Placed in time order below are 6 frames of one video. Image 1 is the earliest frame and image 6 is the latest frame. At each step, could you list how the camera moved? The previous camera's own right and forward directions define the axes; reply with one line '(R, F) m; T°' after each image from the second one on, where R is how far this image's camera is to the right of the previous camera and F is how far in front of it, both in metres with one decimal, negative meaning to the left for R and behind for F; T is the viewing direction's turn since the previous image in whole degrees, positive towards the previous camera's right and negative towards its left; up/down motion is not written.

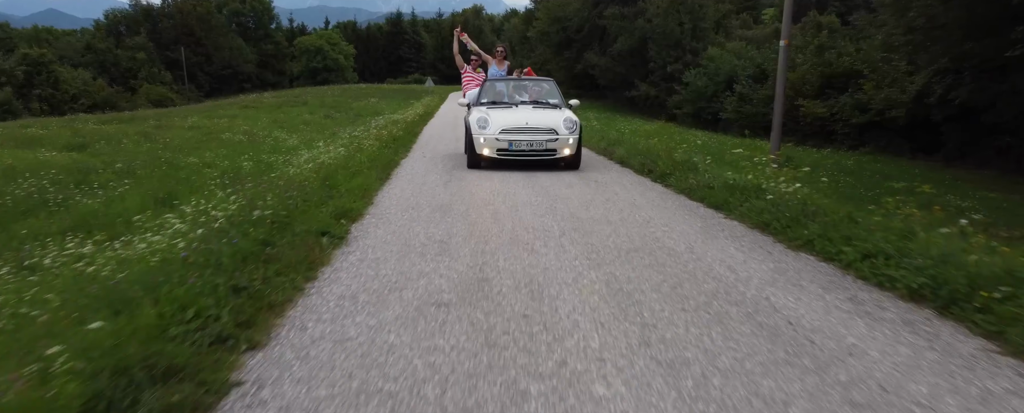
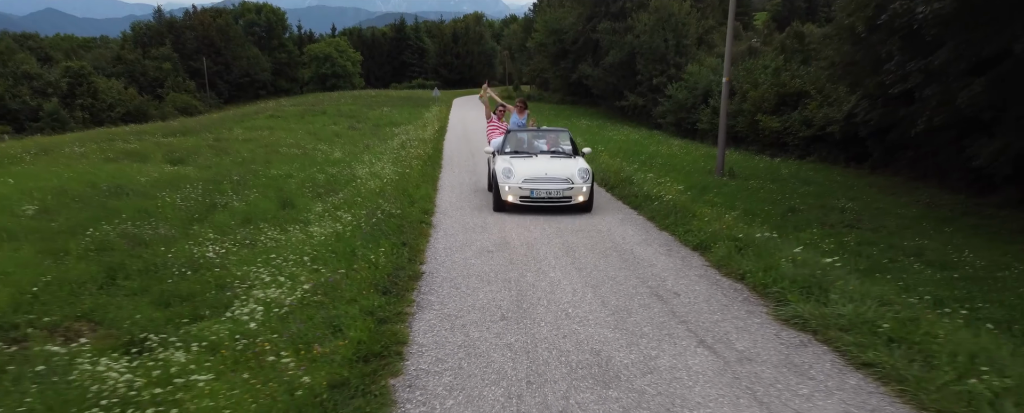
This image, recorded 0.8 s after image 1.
(-0.1, -4.0) m; 0°
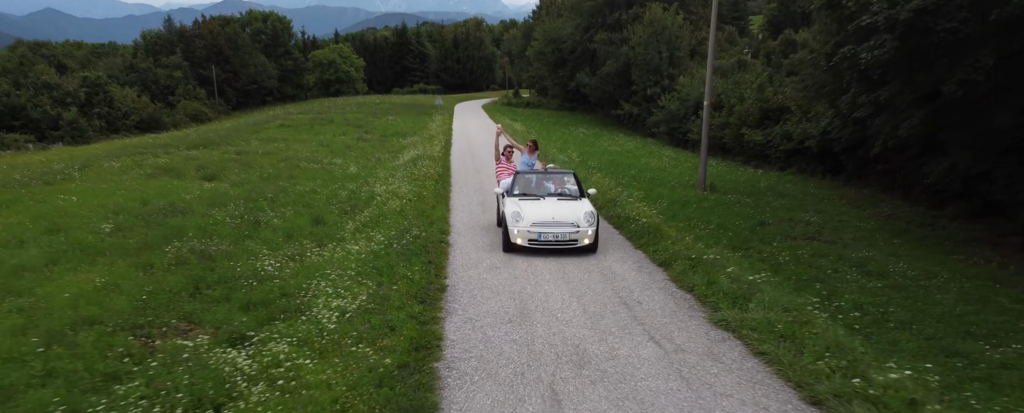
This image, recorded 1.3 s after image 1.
(-0.1, -1.8) m; 0°
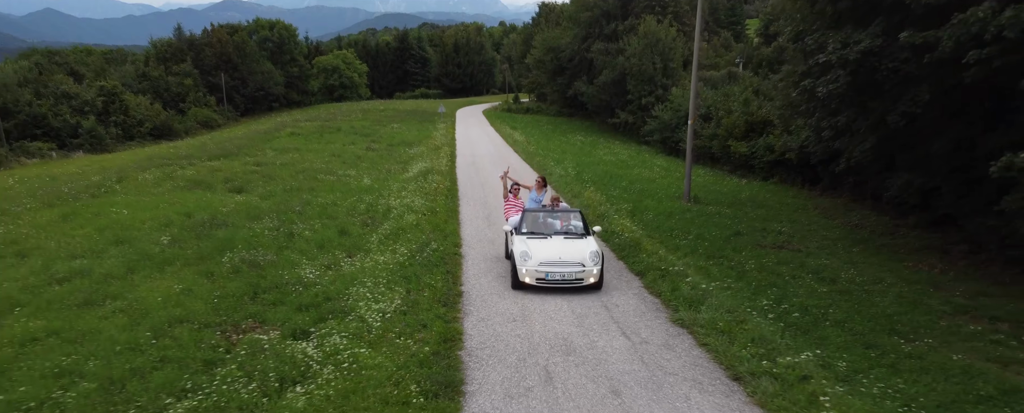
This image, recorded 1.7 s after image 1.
(-0.1, -1.9) m; 0°
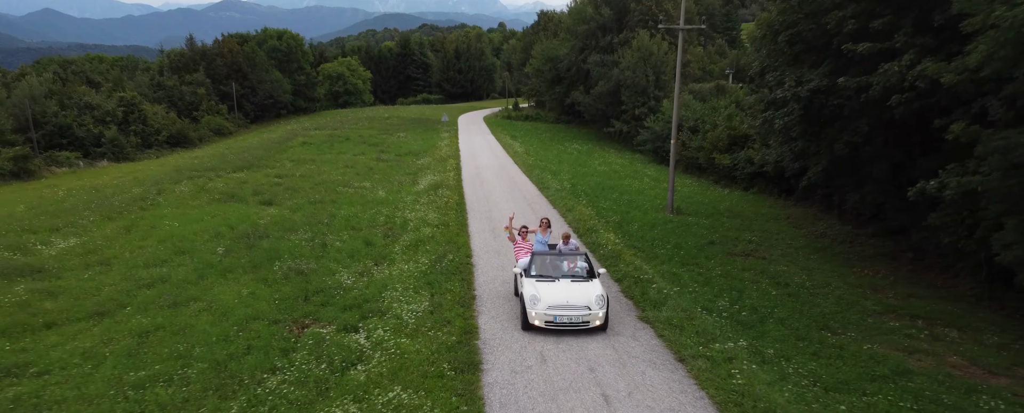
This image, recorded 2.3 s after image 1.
(-0.1, -2.5) m; 0°
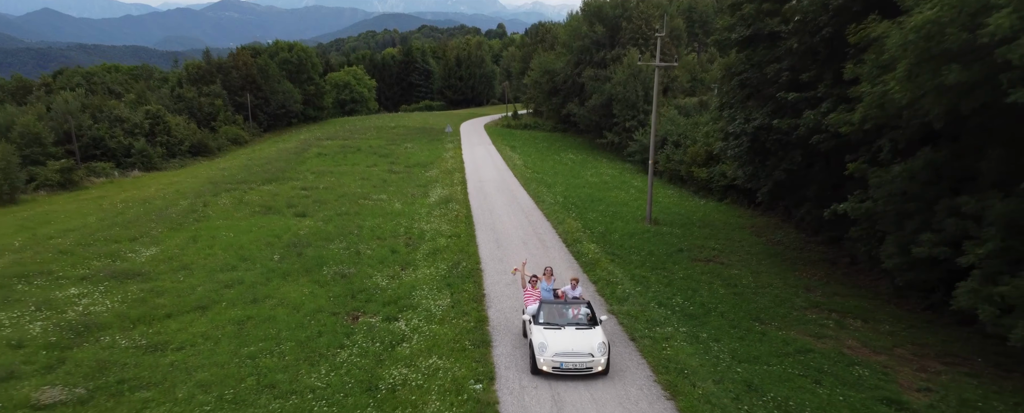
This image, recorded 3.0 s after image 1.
(0.0, -3.8) m; 0°
